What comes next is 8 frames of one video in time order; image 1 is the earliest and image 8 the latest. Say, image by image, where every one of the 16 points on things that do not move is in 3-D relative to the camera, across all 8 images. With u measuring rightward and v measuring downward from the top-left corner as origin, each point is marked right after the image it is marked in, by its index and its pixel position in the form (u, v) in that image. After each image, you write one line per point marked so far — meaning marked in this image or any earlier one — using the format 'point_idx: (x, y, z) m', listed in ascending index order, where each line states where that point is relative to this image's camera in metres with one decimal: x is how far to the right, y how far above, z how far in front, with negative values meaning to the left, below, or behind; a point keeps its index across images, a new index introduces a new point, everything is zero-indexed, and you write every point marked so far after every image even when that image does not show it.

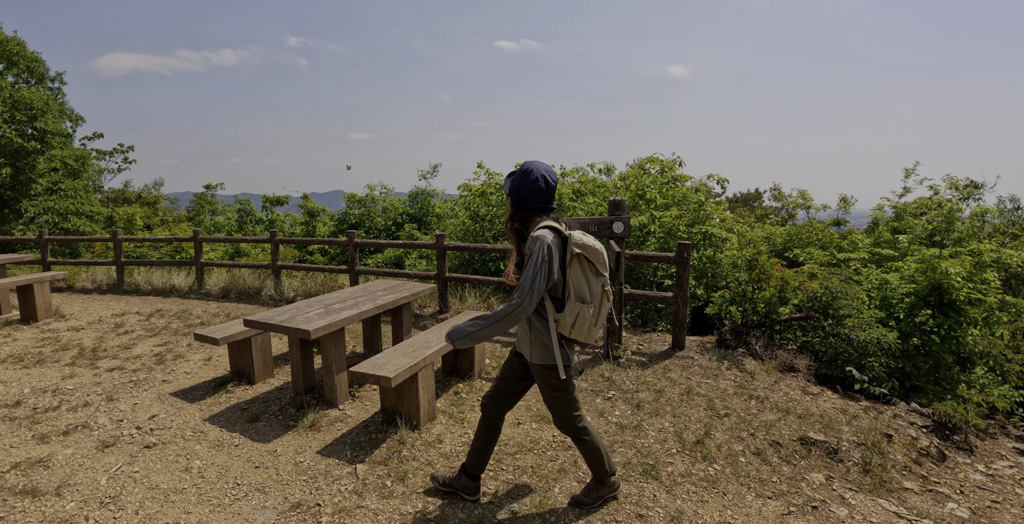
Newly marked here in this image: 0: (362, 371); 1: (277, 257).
0: (-1.1, -0.9, +4.0) m
1: (-3.3, +0.1, +7.8) m
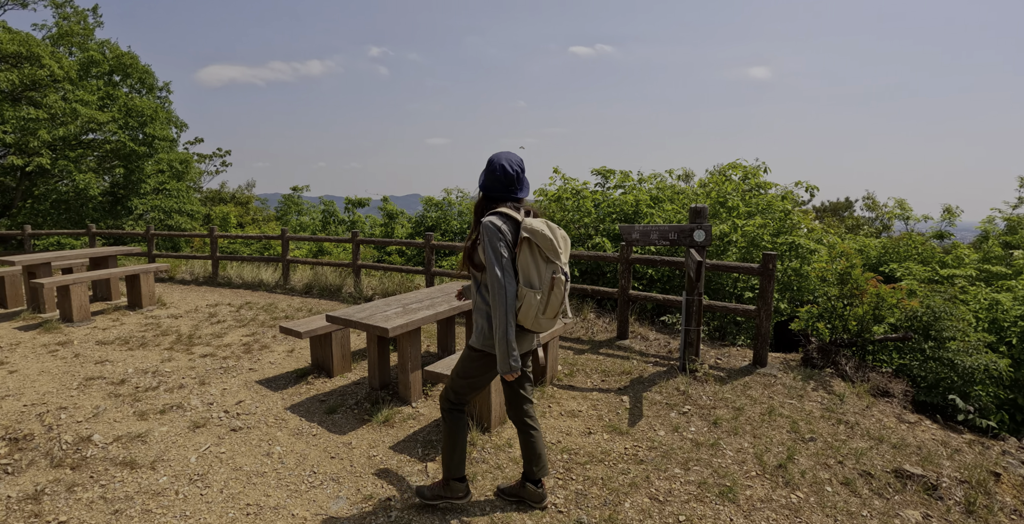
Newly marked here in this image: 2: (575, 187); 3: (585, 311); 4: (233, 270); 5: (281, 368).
0: (-0.6, -0.8, +4.0) m
1: (-2.2, +0.1, +8.0) m
2: (+1.2, +1.3, +9.3) m
3: (+1.1, -0.7, +7.9) m
4: (-4.5, -0.1, +8.5) m
5: (-2.2, -1.0, +4.9) m
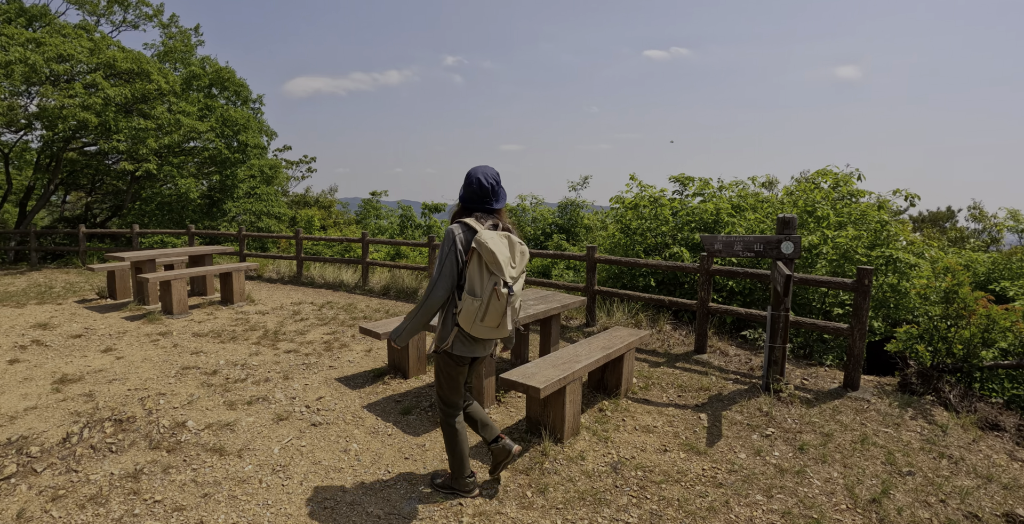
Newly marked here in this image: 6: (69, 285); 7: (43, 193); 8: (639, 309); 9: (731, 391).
0: (0.0, -0.9, +3.9) m
1: (-1.2, 0.0, +8.1) m
2: (+2.4, +1.2, +9.0) m
3: (+2.1, -0.9, +7.6) m
4: (-3.3, -0.1, +8.9) m
5: (-1.5, -1.0, +5.0) m
6: (-7.4, -0.4, +8.8) m
7: (-12.1, +1.8, +13.6) m
8: (+1.9, -0.7, +7.8) m
9: (+2.5, -1.5, +6.0) m
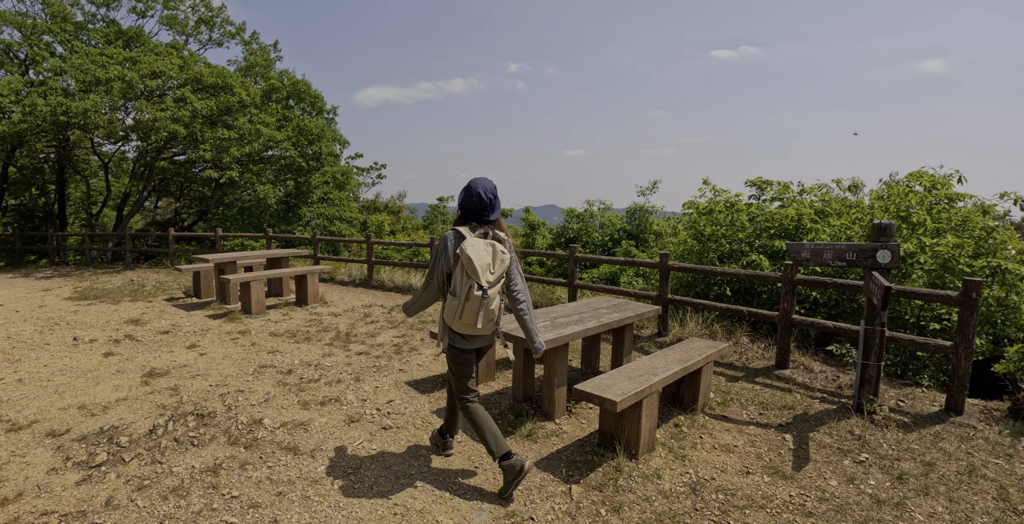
0: (+0.5, -0.9, +3.7) m
1: (-0.2, -0.1, +8.1) m
2: (+3.5, +1.0, +8.6) m
3: (+3.0, -1.0, +7.1) m
4: (-2.2, -0.2, +9.0) m
5: (-0.8, -1.0, +5.0) m
6: (-6.3, -0.4, +9.4) m
7: (-10.4, +1.7, +14.7) m
8: (+2.8, -0.8, +7.4) m
9: (+3.2, -1.6, +5.5) m
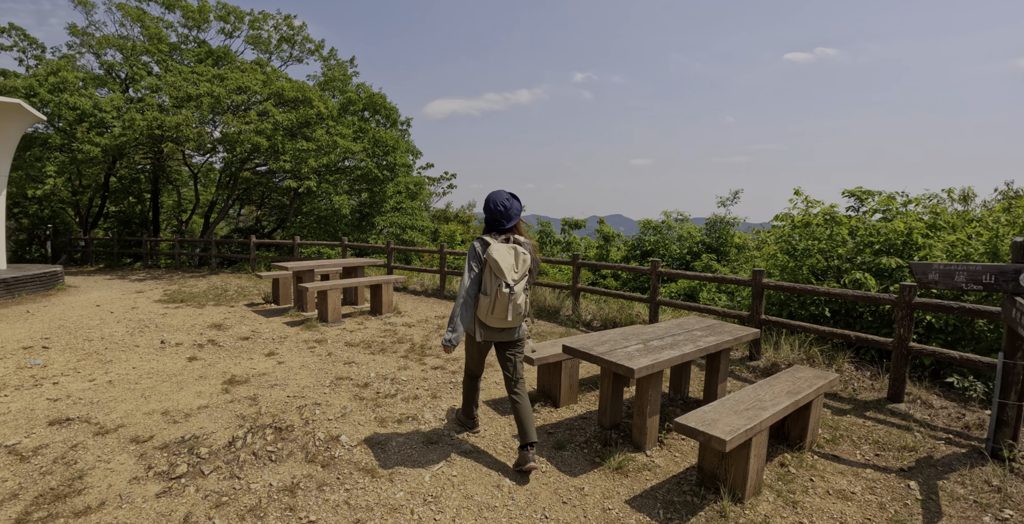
0: (+1.1, -1.0, +3.3) m
1: (+0.9, -0.3, +7.7) m
2: (+4.6, +0.8, +7.8) m
3: (+4.0, -1.2, +6.4) m
4: (-1.0, -0.4, +8.9) m
5: (-0.1, -1.1, +4.7) m
6: (-5.0, -0.5, +9.7) m
7: (-8.4, +1.6, +15.5) m
8: (+3.8, -1.0, +6.7) m
9: (+4.0, -1.8, +4.8) m
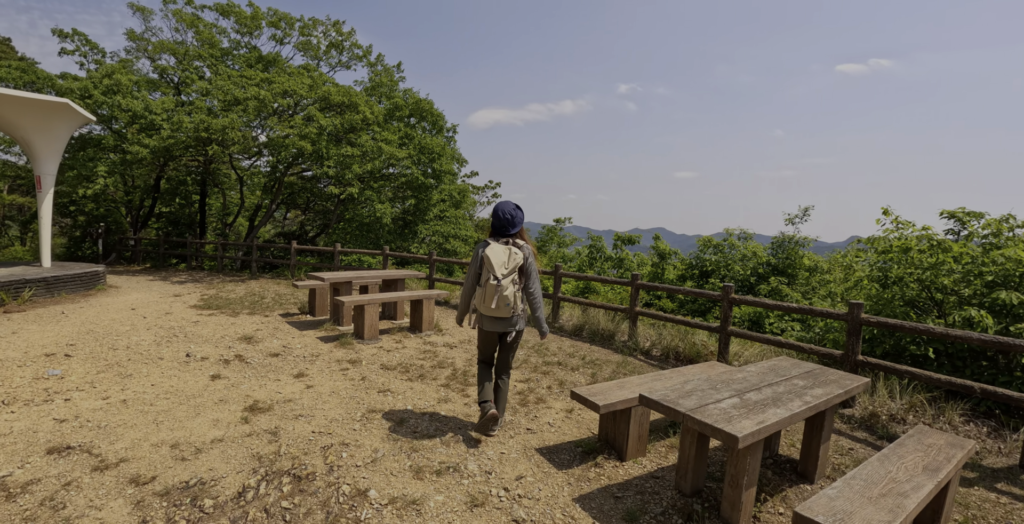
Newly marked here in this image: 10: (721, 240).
0: (+1.5, -1.2, +2.5) m
1: (+1.6, -0.5, +7.0) m
2: (+5.3, +0.4, +6.8) m
3: (+4.5, -1.6, +5.4) m
4: (-0.3, -0.6, +8.3) m
5: (+0.4, -1.3, +4.0) m
6: (-4.2, -0.6, +9.4) m
7: (-7.1, +1.5, +15.4) m
8: (+4.4, -1.4, +5.7) m
9: (+4.4, -2.1, +3.8) m
10: (+3.9, +0.4, +10.0) m
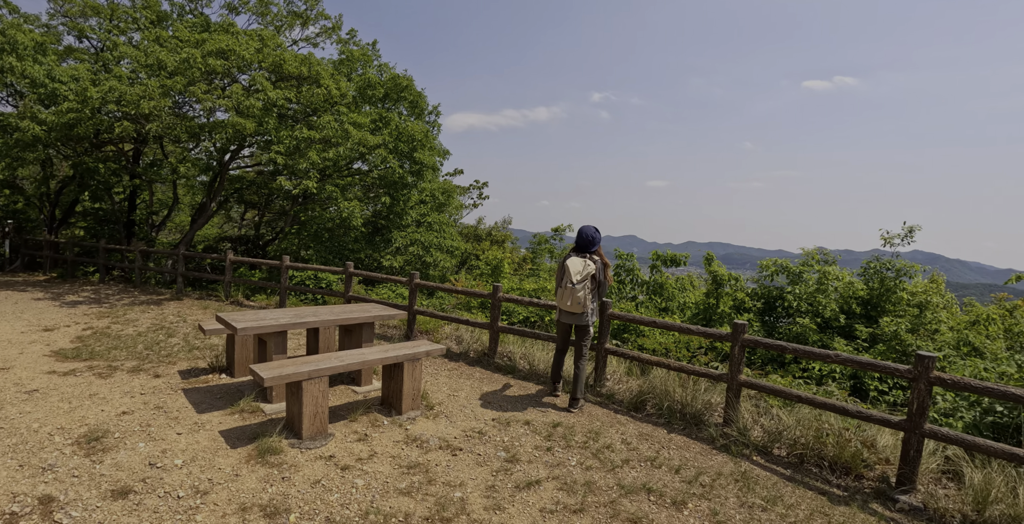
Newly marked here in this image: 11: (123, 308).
0: (+2.0, -1.5, 0.0) m
1: (+1.9, -0.9, +4.5) m
2: (+5.7, -0.1, +4.5) m
3: (+4.9, -2.0, +3.1) m
4: (0.0, -1.0, +5.7) m
5: (+0.8, -1.6, +1.4) m
6: (-4.0, -0.9, +6.6) m
7: (-7.2, +1.2, +12.4) m
8: (+4.8, -1.8, +3.4) m
9: (+4.9, -2.4, +1.4) m
10: (+4.1, 0.0, +7.6) m
11: (-6.6, -0.8, +8.9) m
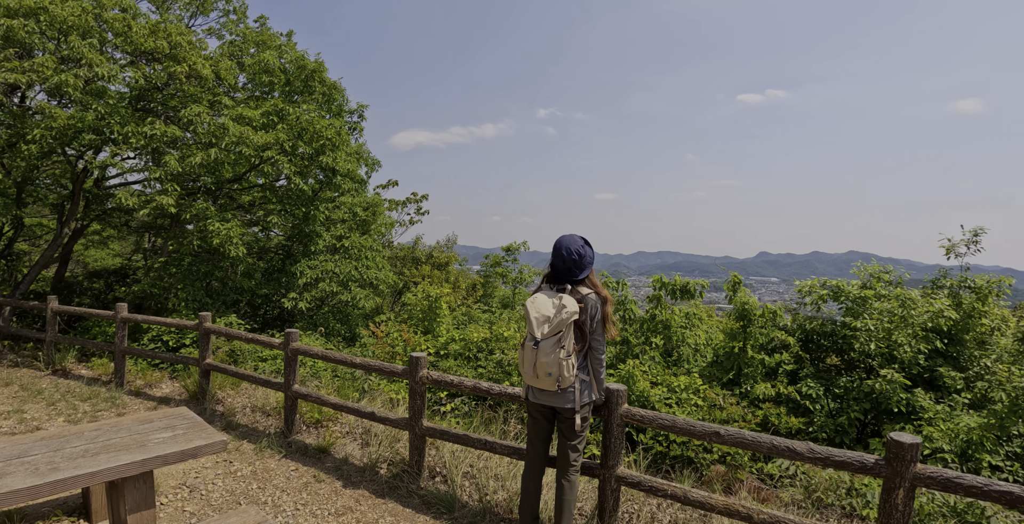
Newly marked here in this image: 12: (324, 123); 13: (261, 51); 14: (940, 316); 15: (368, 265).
0: (+2.1, -1.6, -2.2) m
1: (+1.6, -1.1, +2.2) m
2: (+5.3, -0.1, +2.7) m
3: (+4.7, -2.0, +1.1) m
4: (-0.4, -1.3, +3.3) m
5: (+0.8, -1.8, -0.9) m
6: (-4.5, -1.4, +3.8) m
7: (-8.3, +0.3, +9.4) m
8: (+4.6, -1.9, +1.4) m
9: (+4.9, -2.5, -0.6) m
10: (+3.5, -0.3, +5.6) m
11: (-7.3, -1.5, +5.9) m
12: (-3.3, +2.3, +9.1) m
13: (-4.8, +3.9, +9.9) m
14: (+4.1, -0.5, +5.1) m
15: (-2.7, -0.1, +9.5) m
